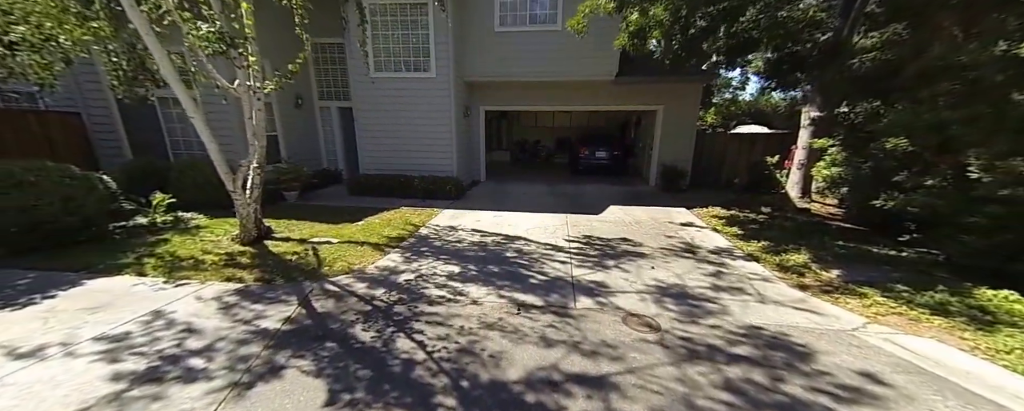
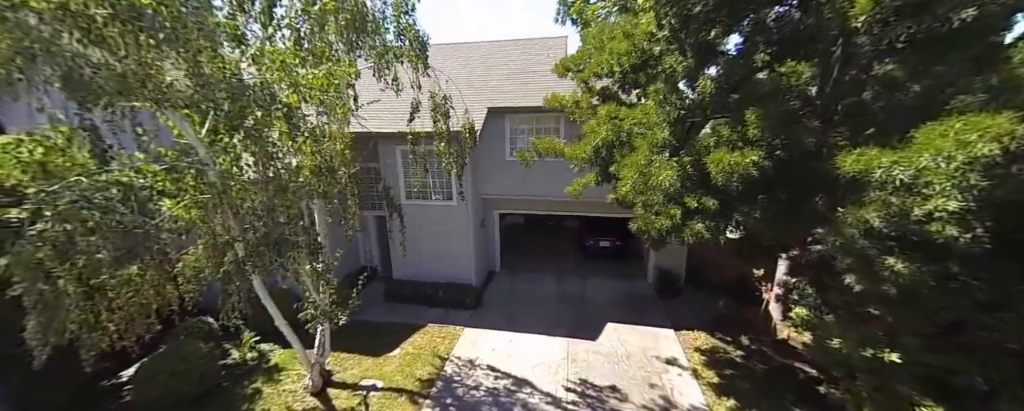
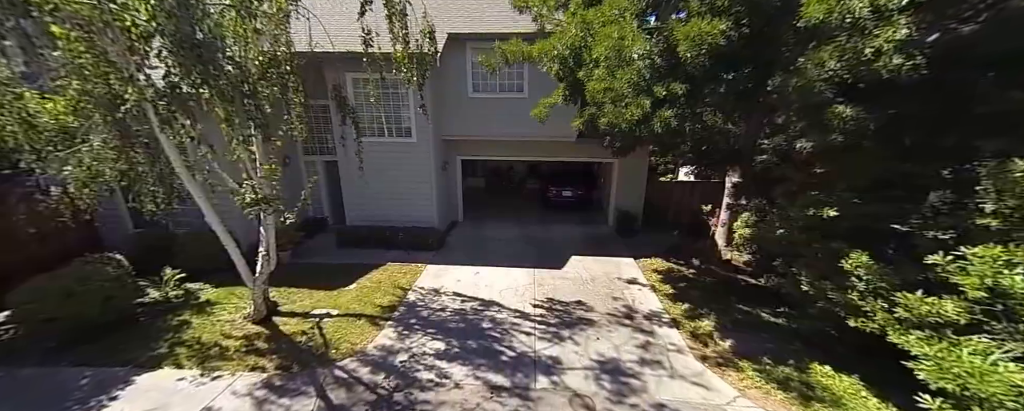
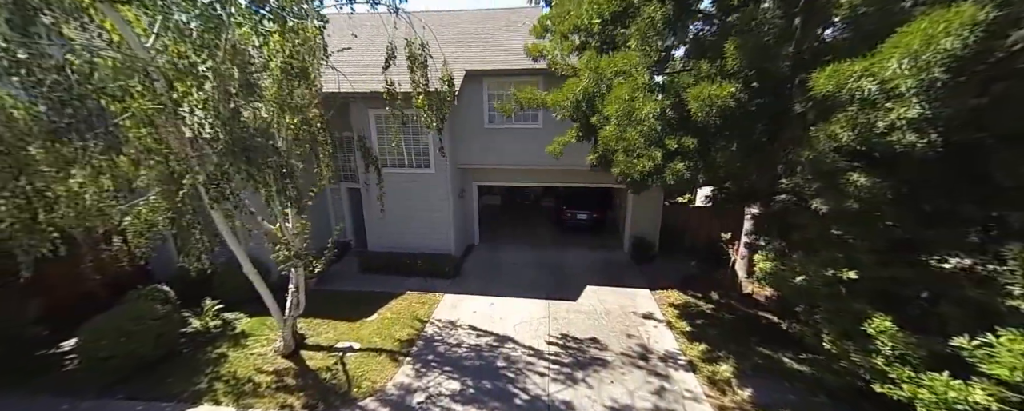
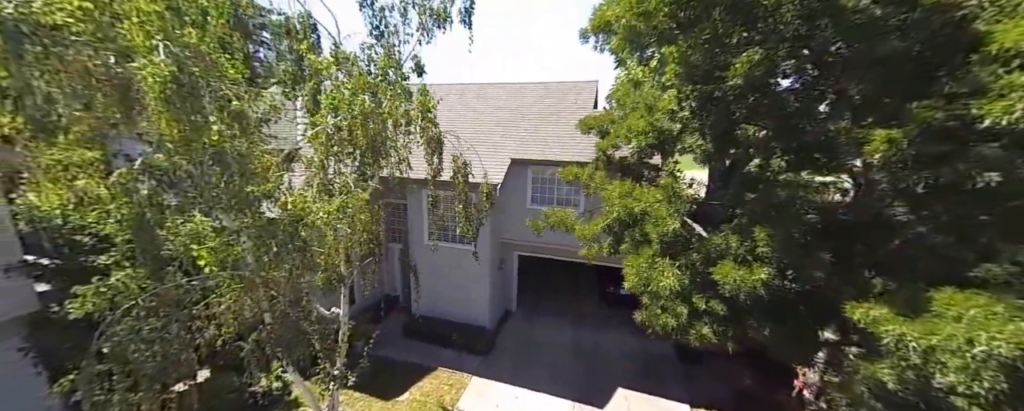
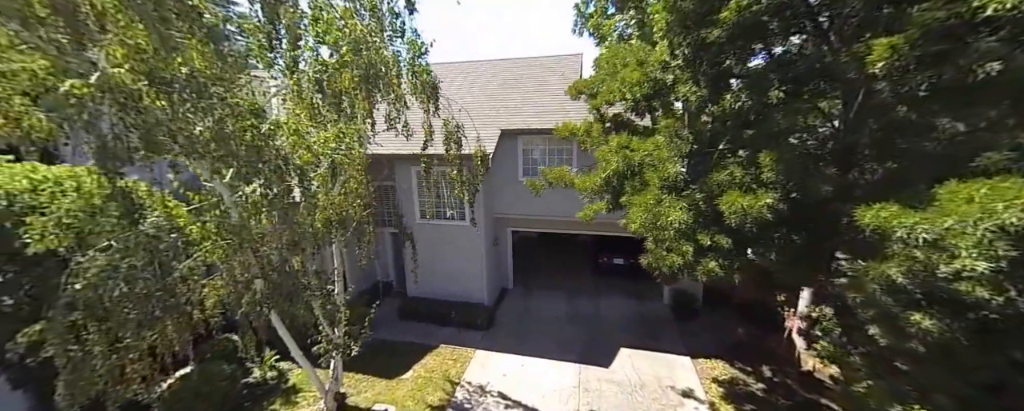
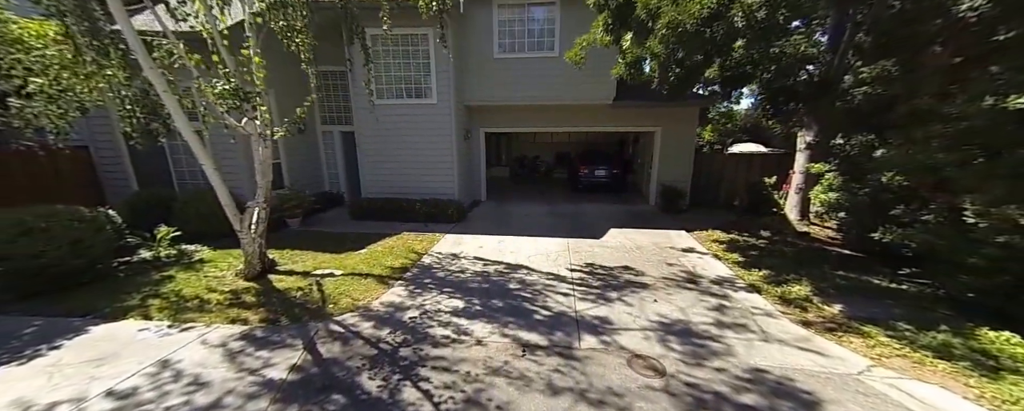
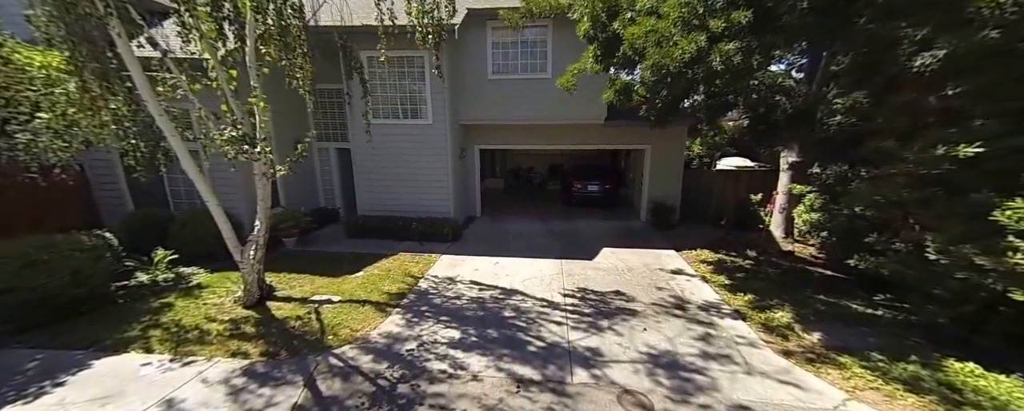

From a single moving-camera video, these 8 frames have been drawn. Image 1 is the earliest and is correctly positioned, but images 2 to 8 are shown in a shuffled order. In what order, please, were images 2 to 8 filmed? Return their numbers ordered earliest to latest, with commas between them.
7, 8, 3, 4, 2, 6, 5
